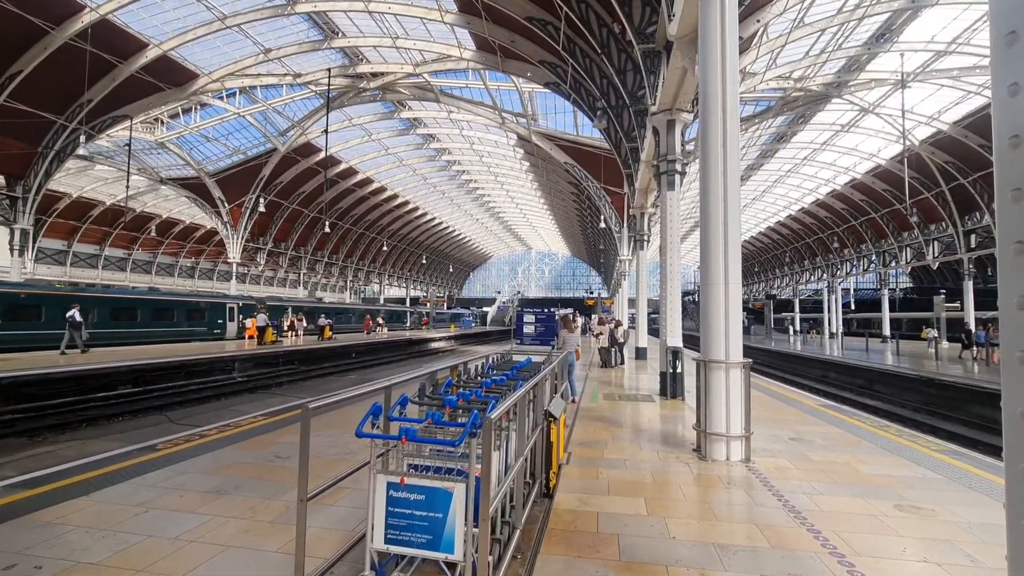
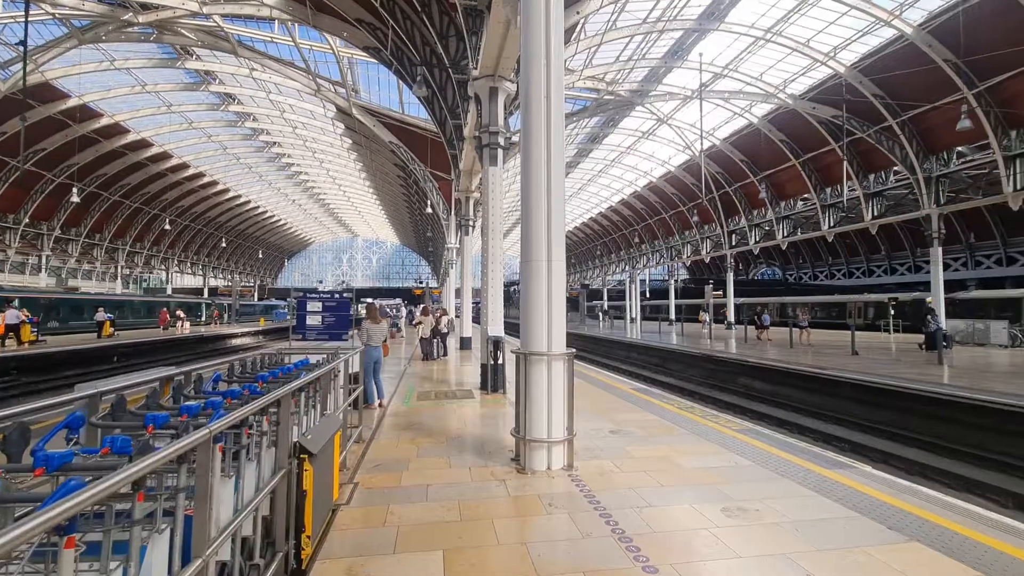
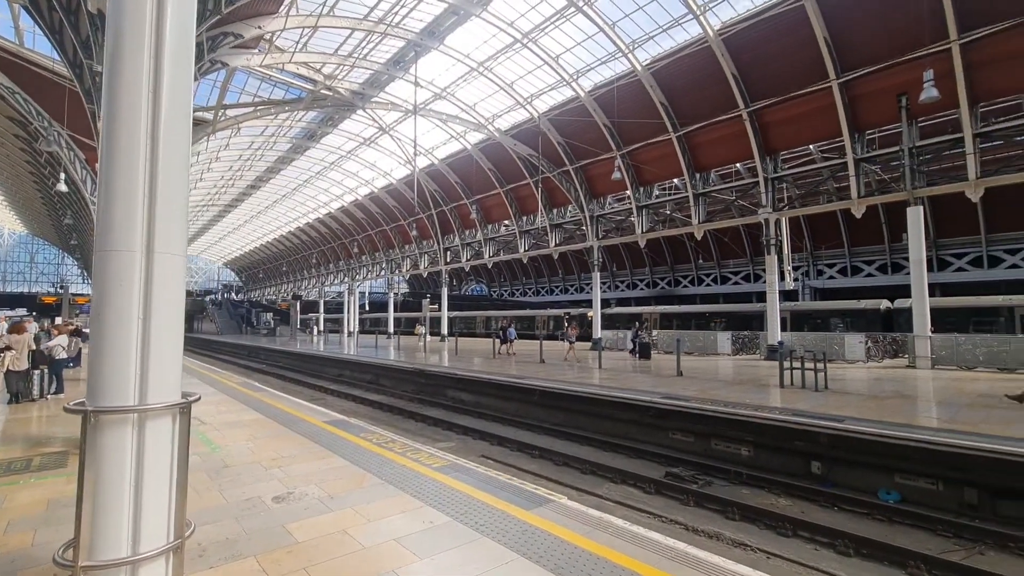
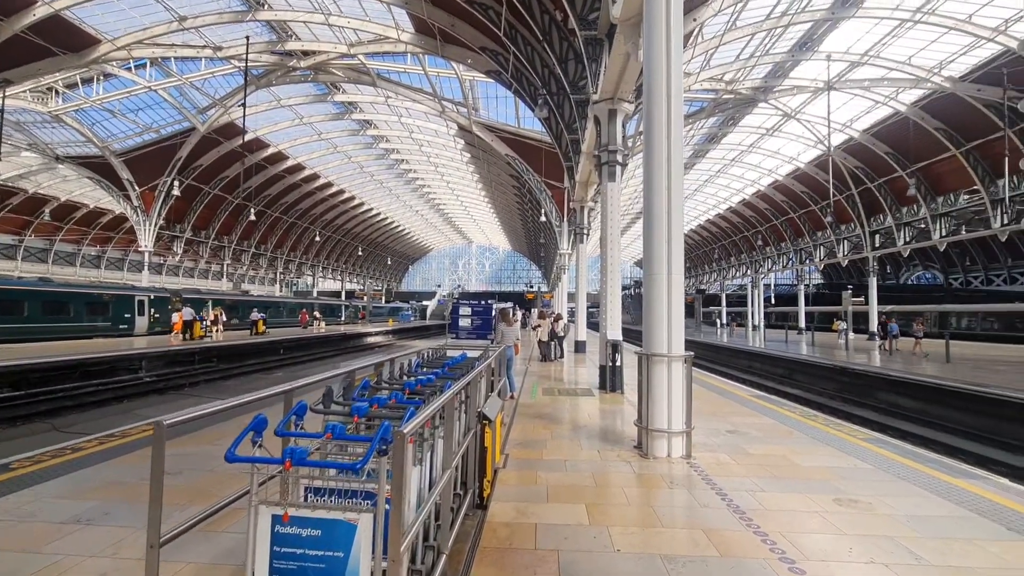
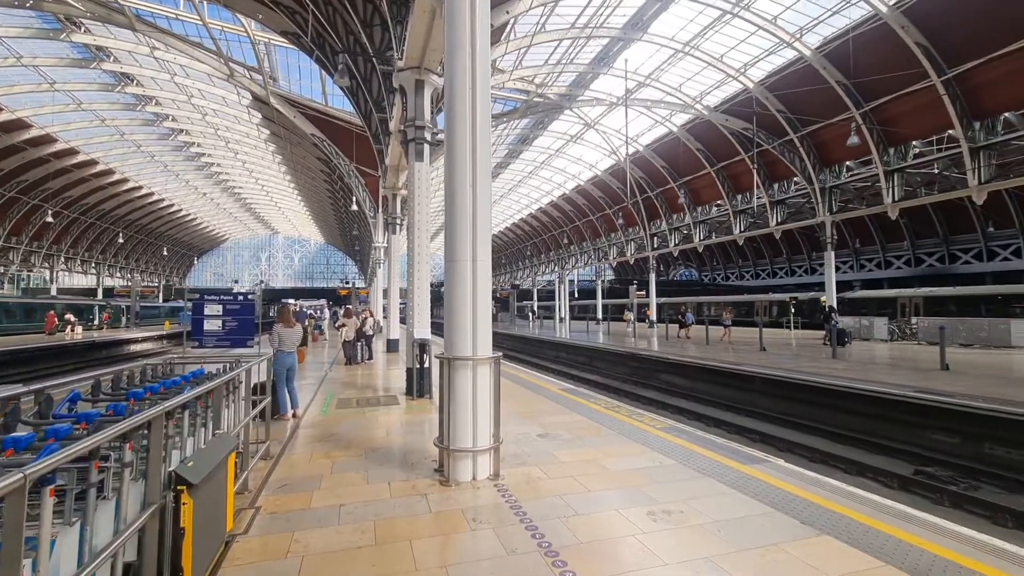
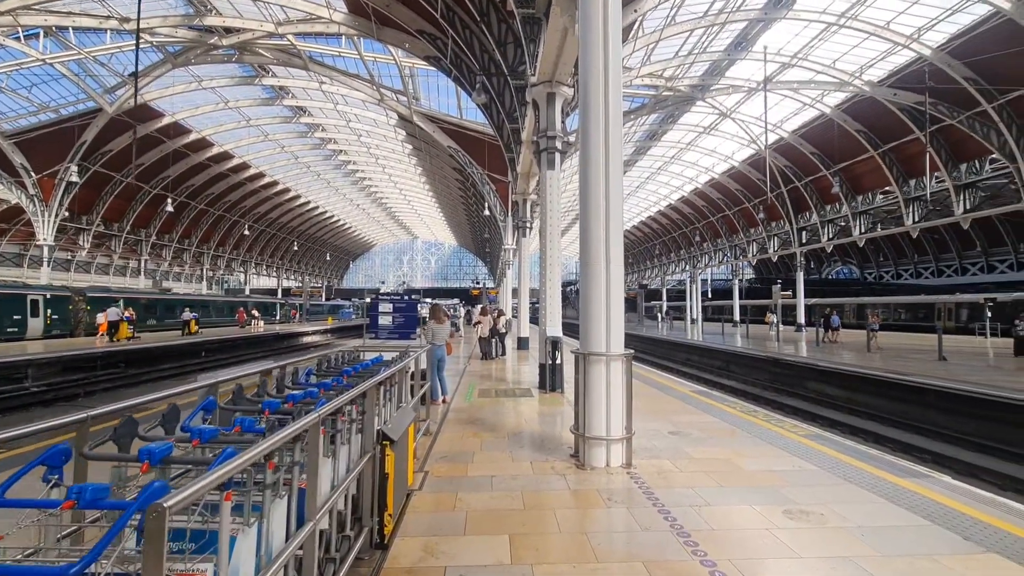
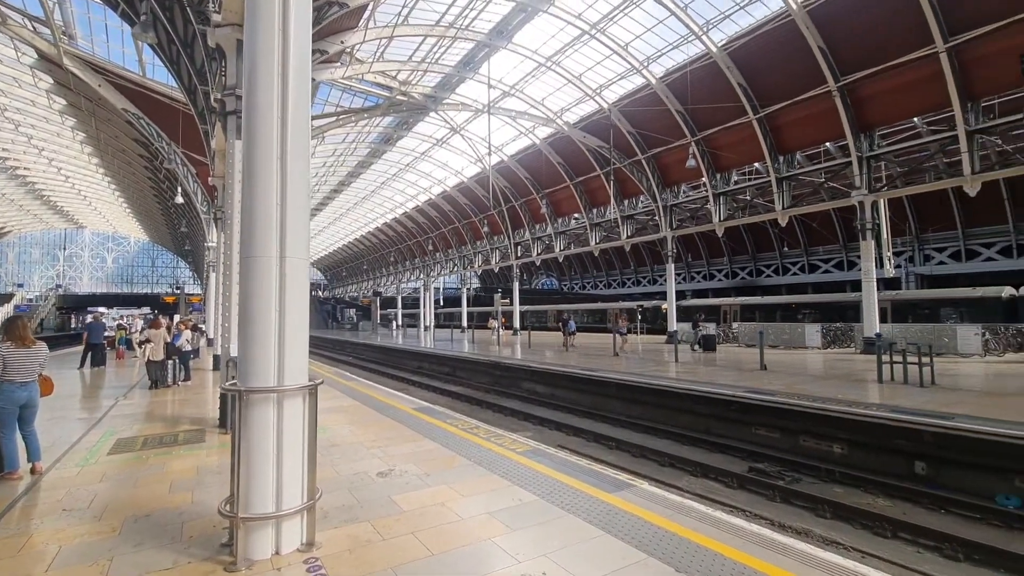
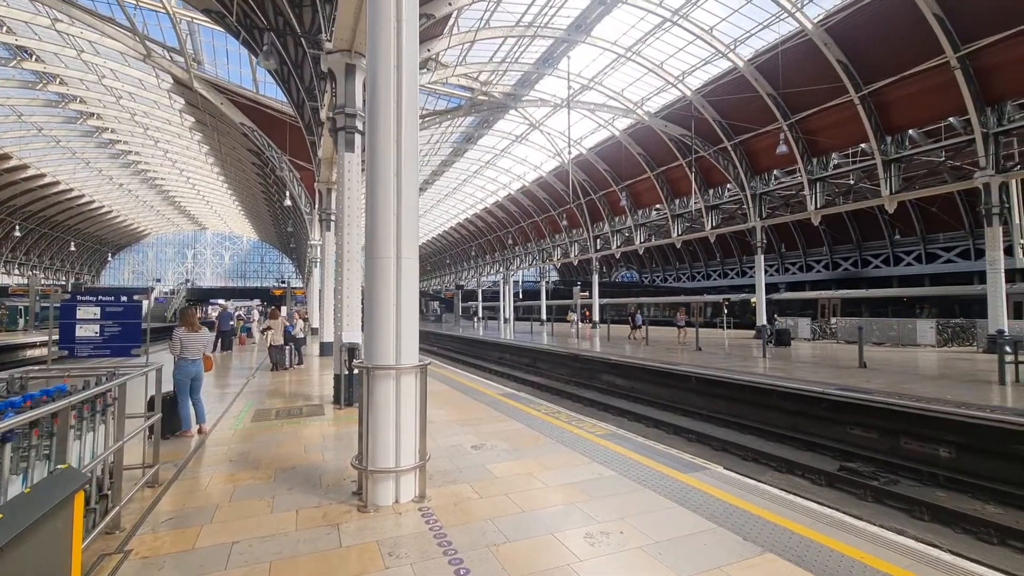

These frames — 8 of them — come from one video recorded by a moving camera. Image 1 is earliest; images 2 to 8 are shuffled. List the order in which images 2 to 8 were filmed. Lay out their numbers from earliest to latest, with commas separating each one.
4, 6, 2, 5, 8, 7, 3
